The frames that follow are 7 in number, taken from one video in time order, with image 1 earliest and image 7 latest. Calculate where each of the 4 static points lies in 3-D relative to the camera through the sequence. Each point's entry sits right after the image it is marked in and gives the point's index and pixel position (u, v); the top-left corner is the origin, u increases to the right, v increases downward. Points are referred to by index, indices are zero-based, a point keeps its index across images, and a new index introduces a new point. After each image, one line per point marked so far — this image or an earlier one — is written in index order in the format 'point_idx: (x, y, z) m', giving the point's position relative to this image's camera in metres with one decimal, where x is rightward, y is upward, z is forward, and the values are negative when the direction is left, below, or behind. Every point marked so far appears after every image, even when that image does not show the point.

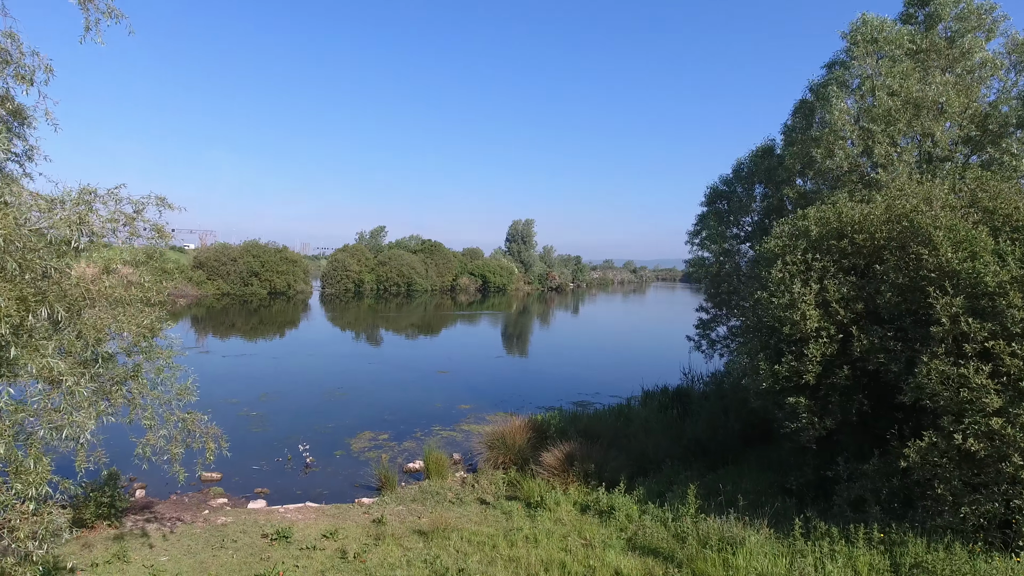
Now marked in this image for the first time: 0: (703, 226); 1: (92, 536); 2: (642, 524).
0: (+4.1, +1.4, +13.5) m
1: (-4.9, -2.9, +7.5) m
2: (+1.5, -2.7, +7.2) m
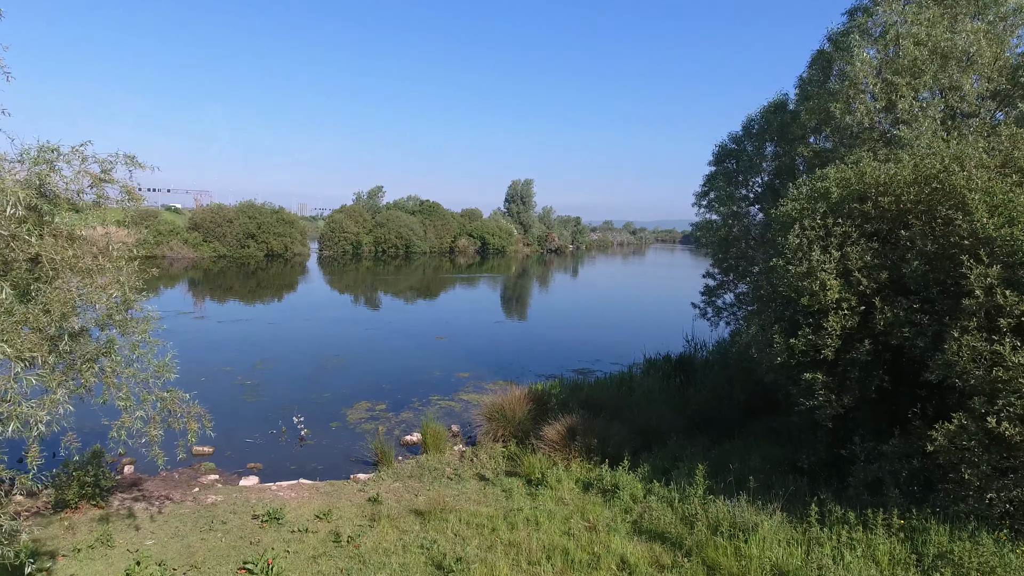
0: (+4.1, +2.1, +13.0) m
1: (-4.9, -2.6, +7.2) m
2: (+1.5, -2.4, +6.9) m
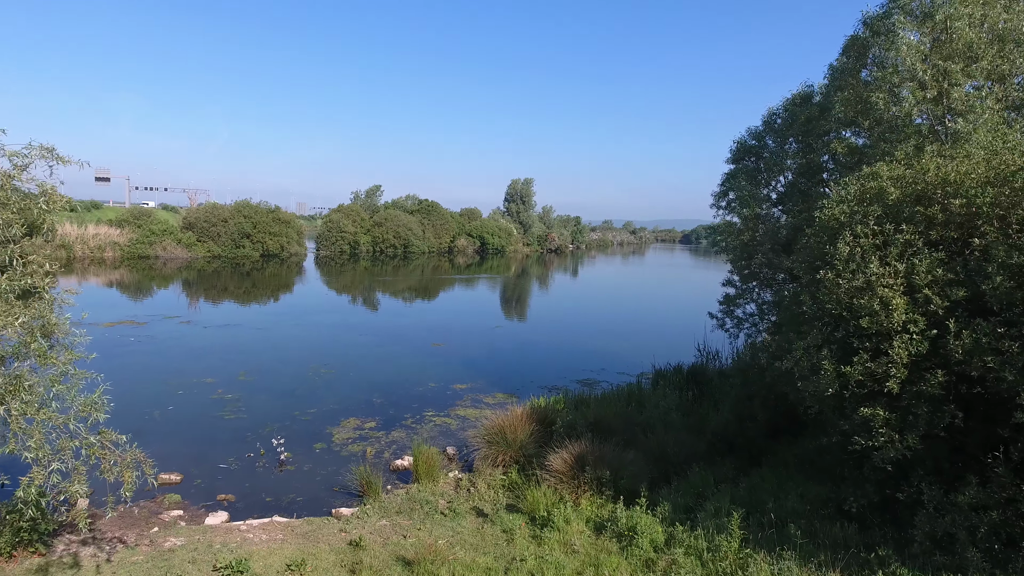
0: (+4.1, +1.9, +12.0) m
1: (-4.9, -2.7, +6.2) m
2: (+1.5, -2.5, +5.9) m
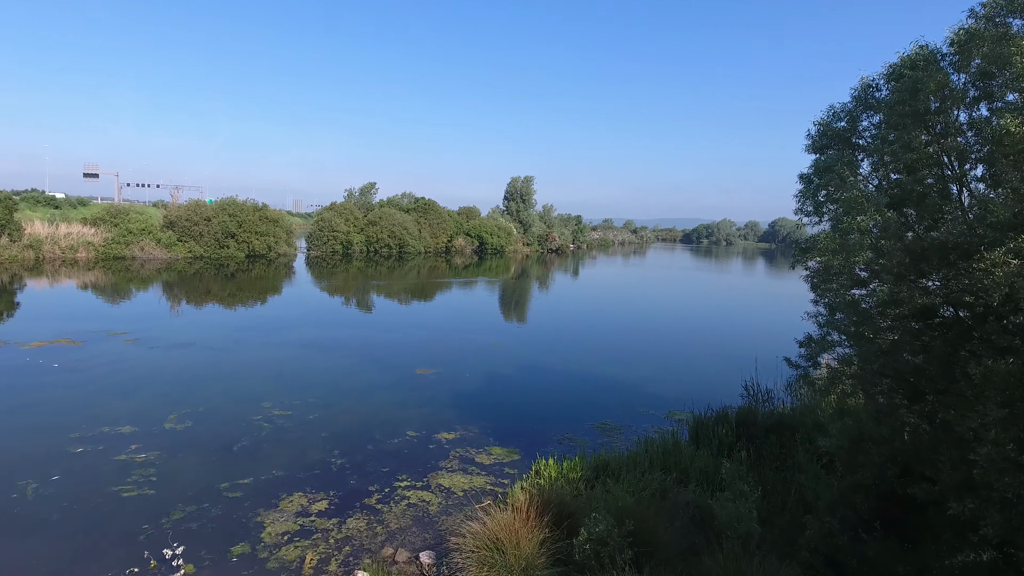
0: (+4.1, +1.5, +8.8) m
1: (-4.9, -3.2, +3.1) m
2: (+1.5, -3.0, +2.8) m
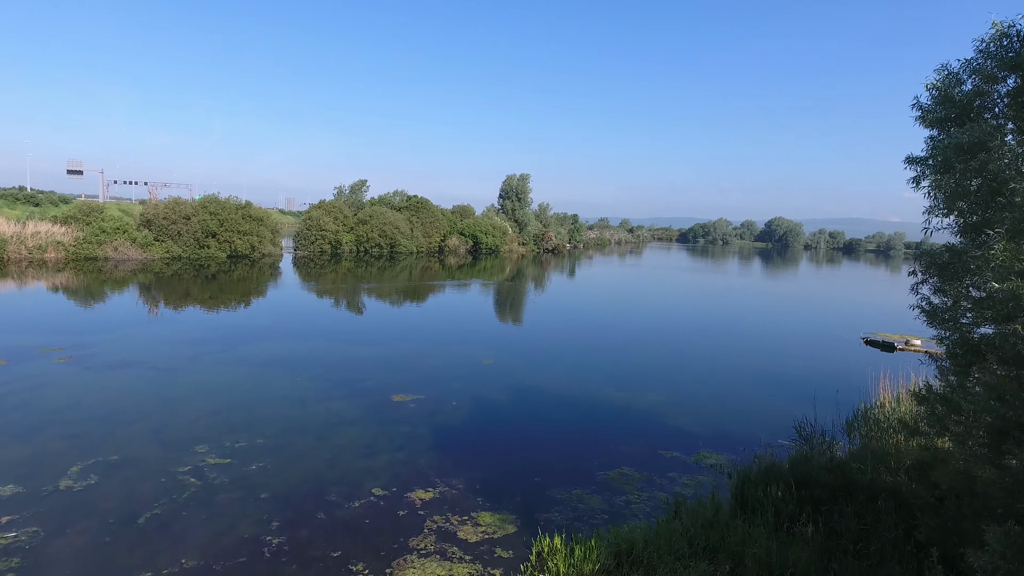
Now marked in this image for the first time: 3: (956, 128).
0: (+4.1, +1.2, +6.4) m
1: (-4.9, -3.5, +0.5) m
2: (+1.5, -3.3, +0.3) m
3: (+4.0, +1.6, +6.1) m
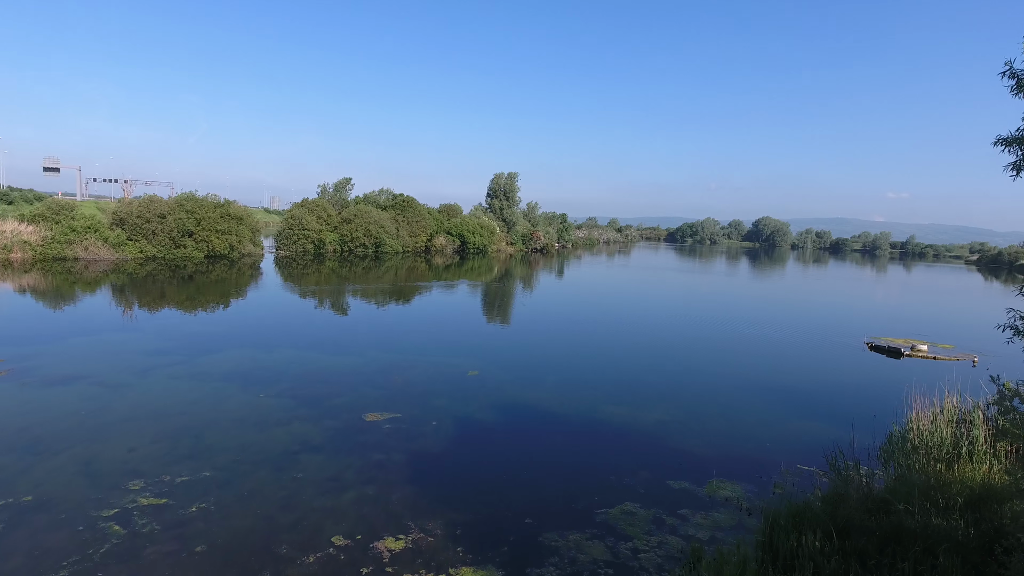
0: (+3.9, +1.1, +5.0) m
1: (-4.9, -3.6, -1.0) m
2: (+1.5, -3.4, -1.1) m
3: (+3.9, +1.4, +4.7) m
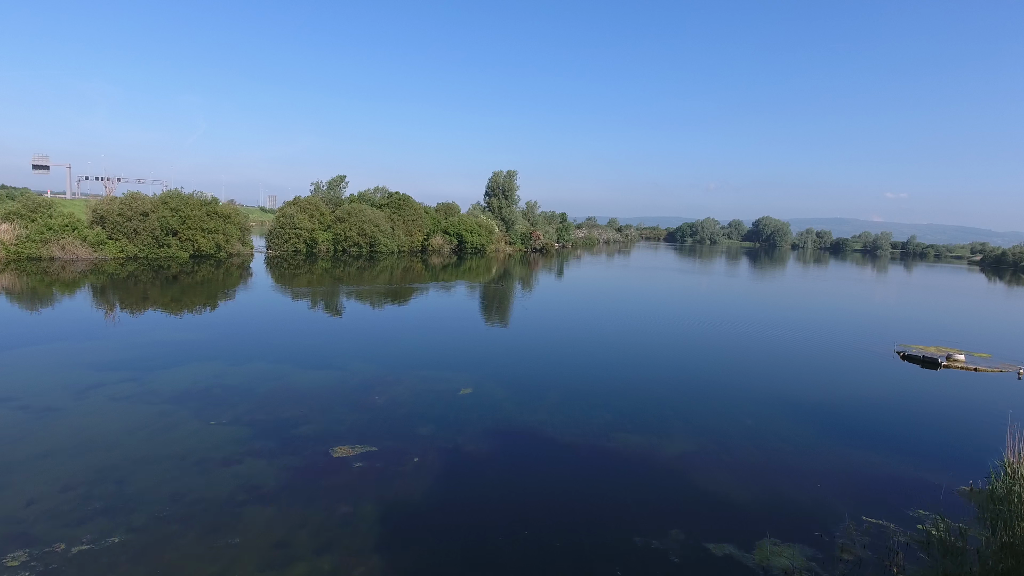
0: (+3.9, +0.9, +2.8) m
1: (-4.9, -3.8, -3.2) m
2: (+1.5, -3.6, -3.2) m
3: (+3.9, +1.3, +2.6) m
